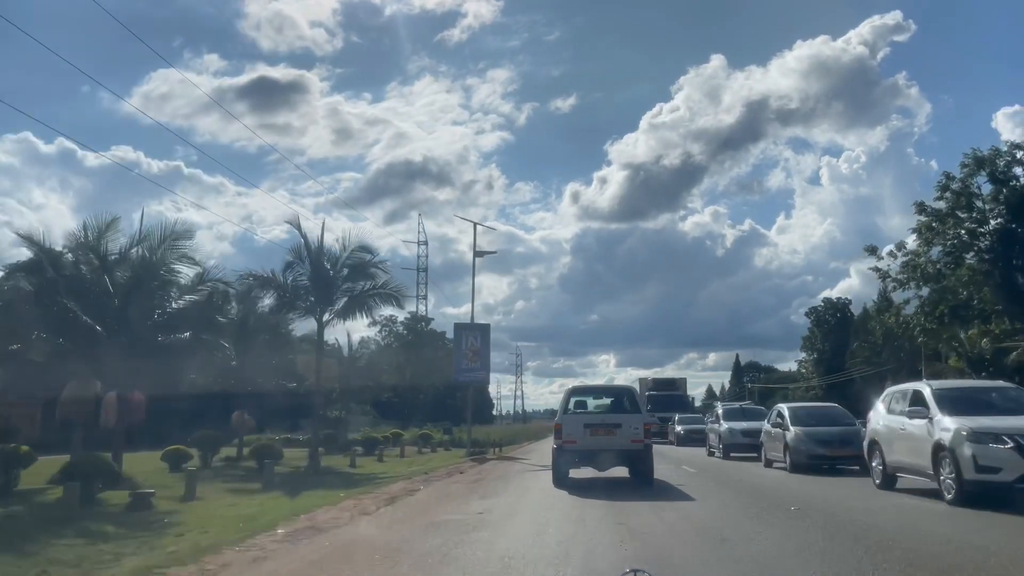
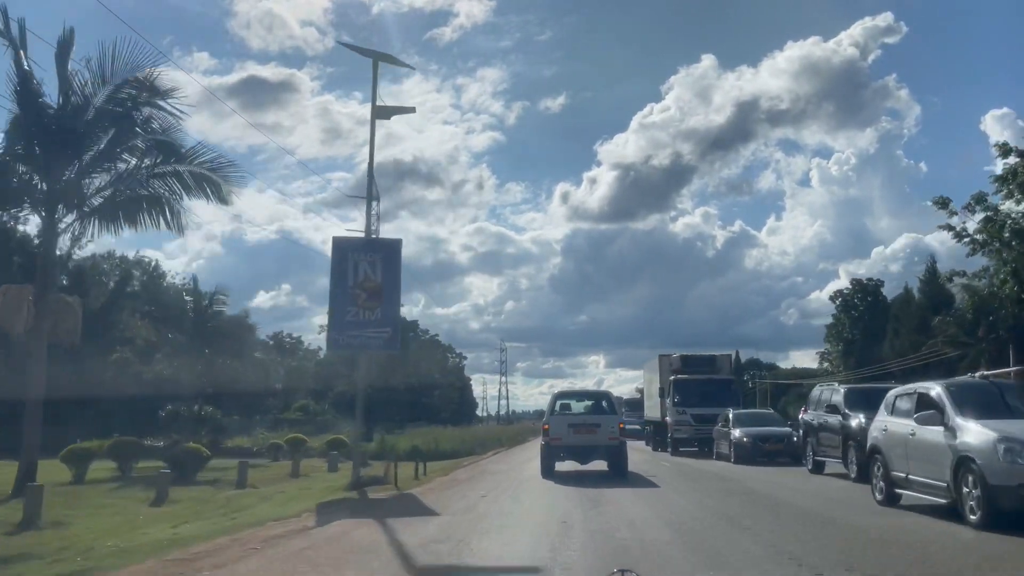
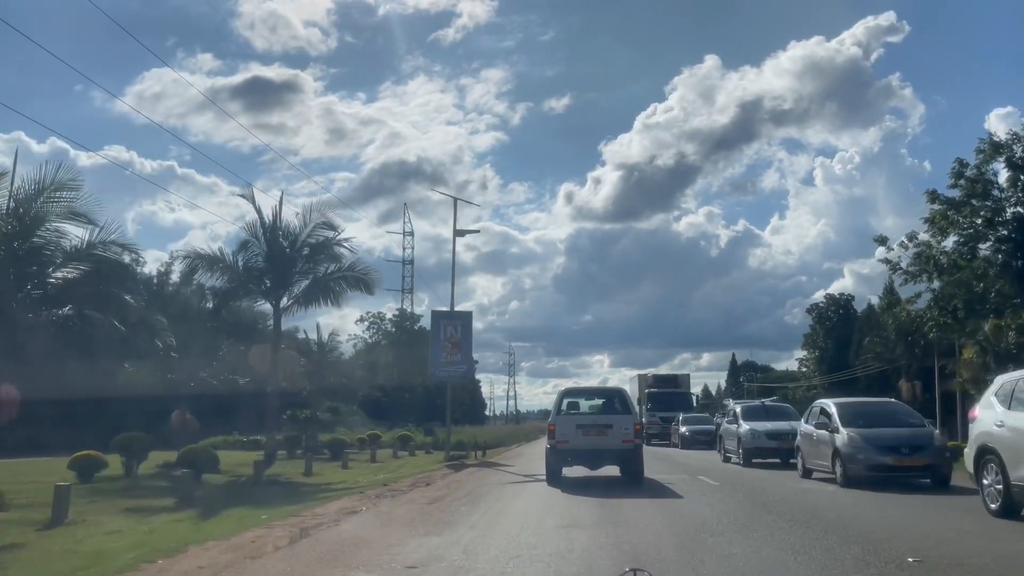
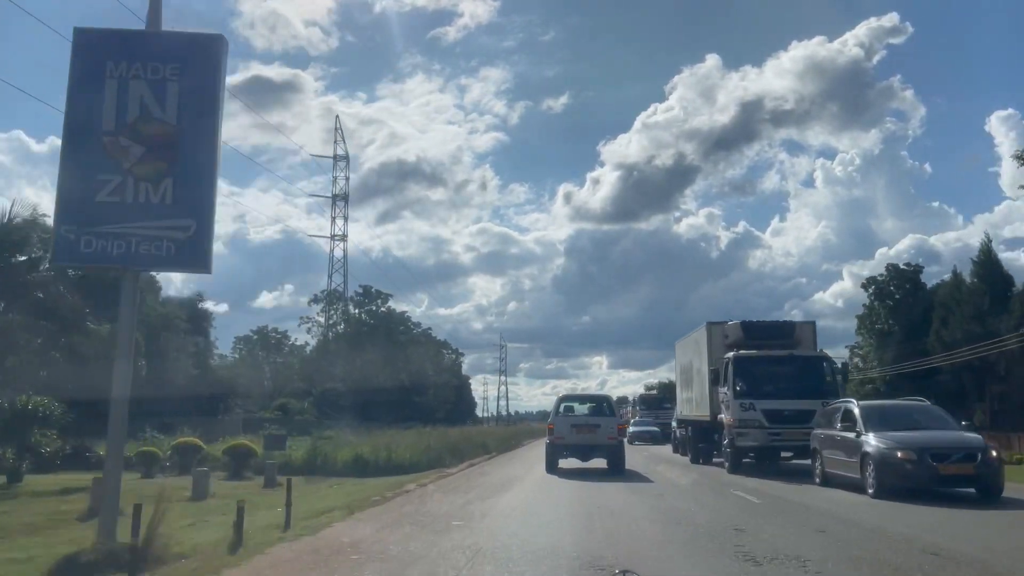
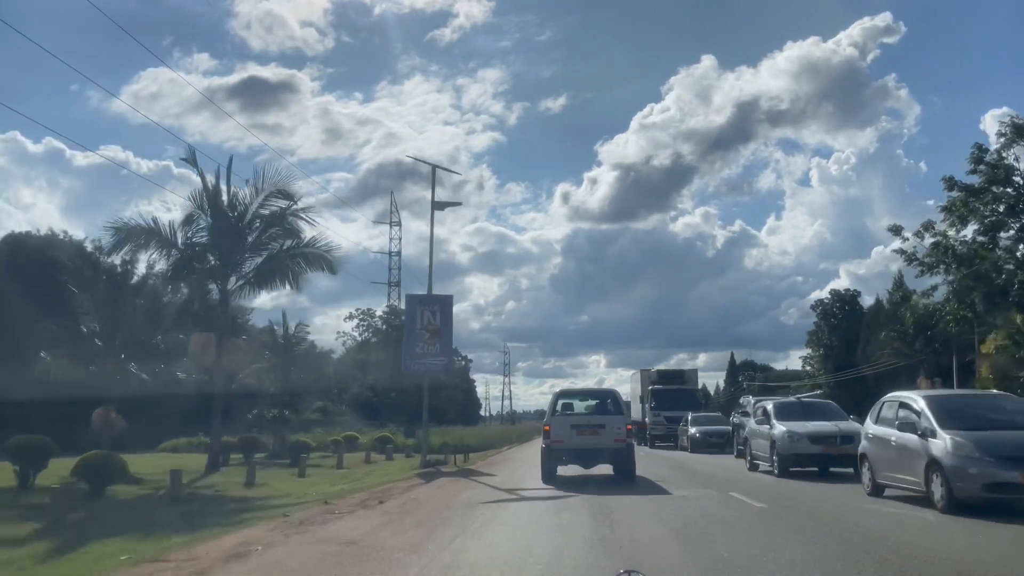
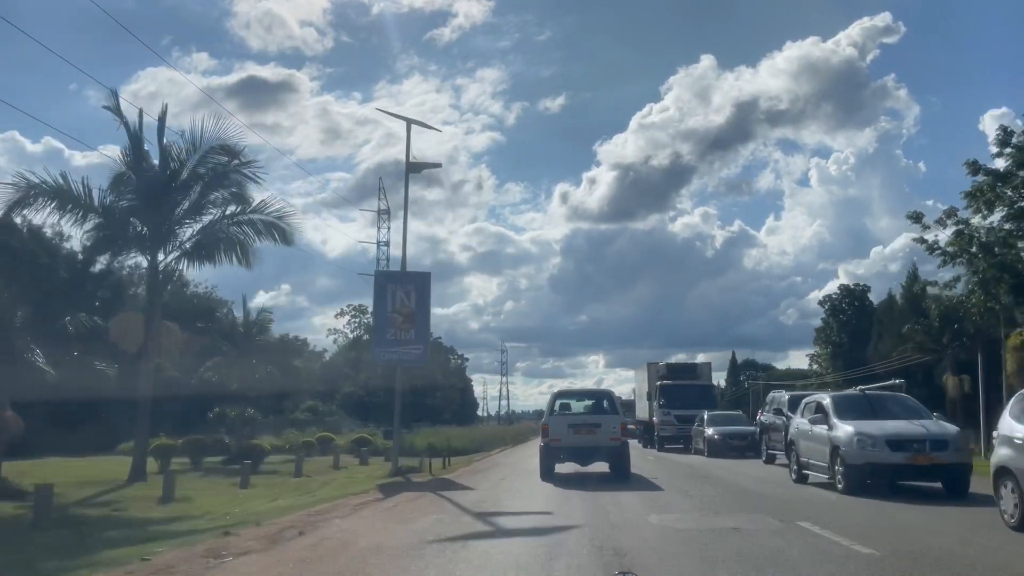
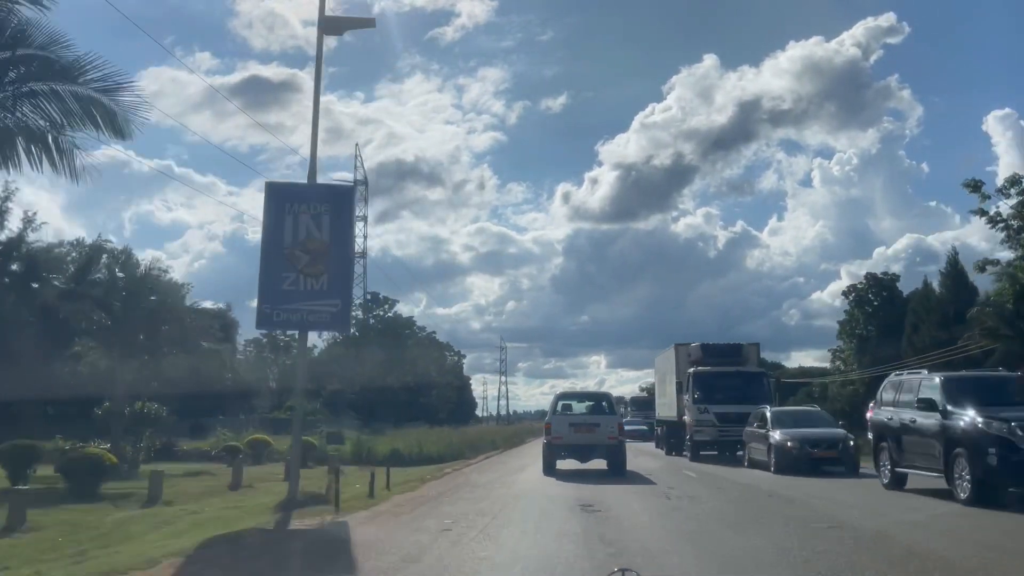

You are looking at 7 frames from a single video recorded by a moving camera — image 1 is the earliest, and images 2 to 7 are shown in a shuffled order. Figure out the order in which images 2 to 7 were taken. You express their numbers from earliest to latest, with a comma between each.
3, 5, 6, 2, 7, 4
